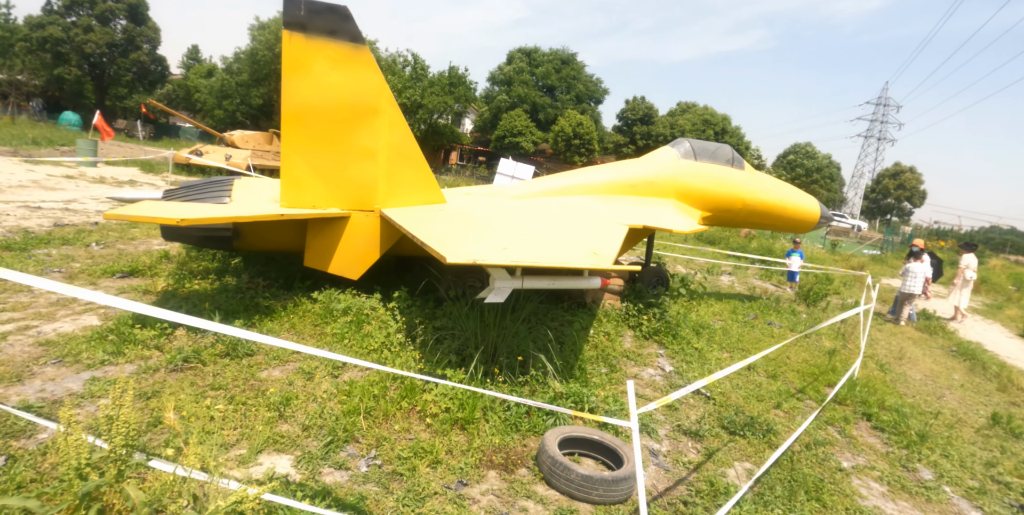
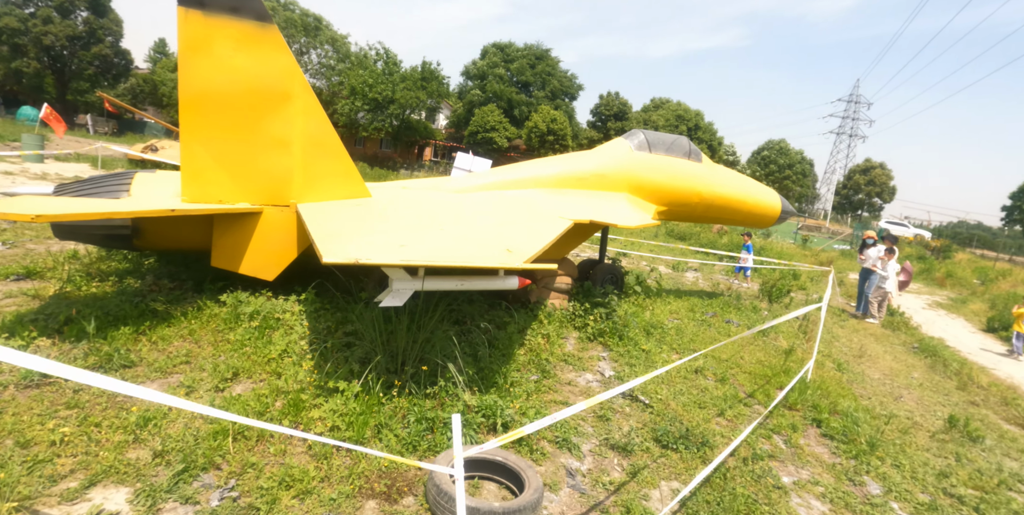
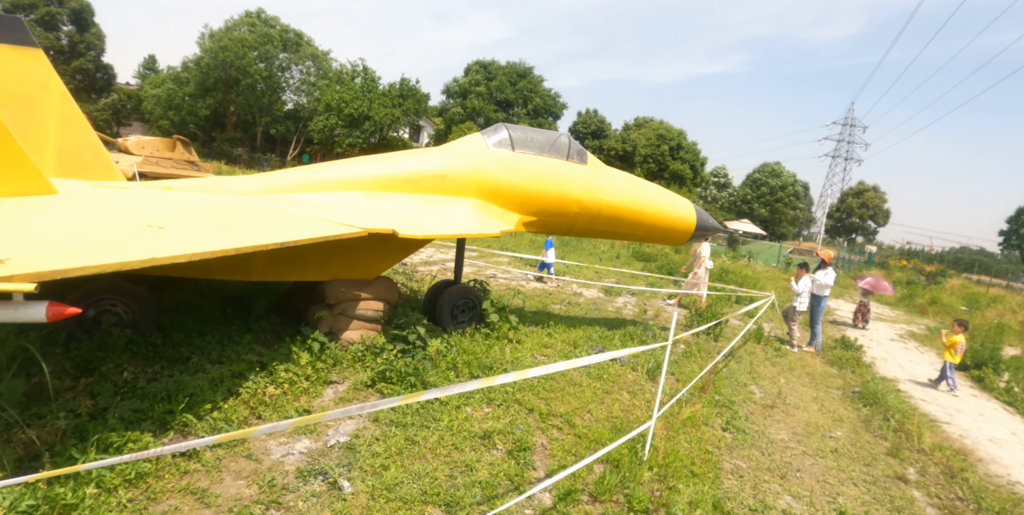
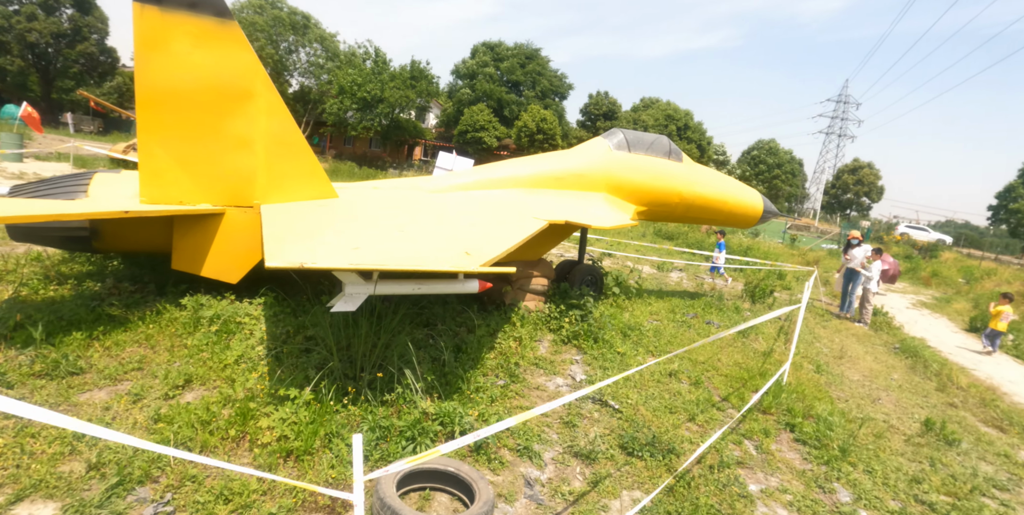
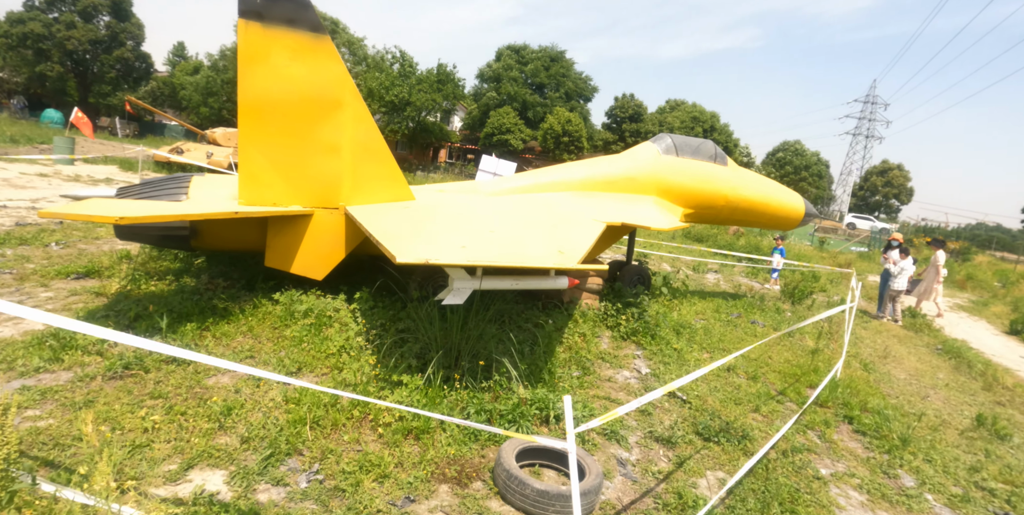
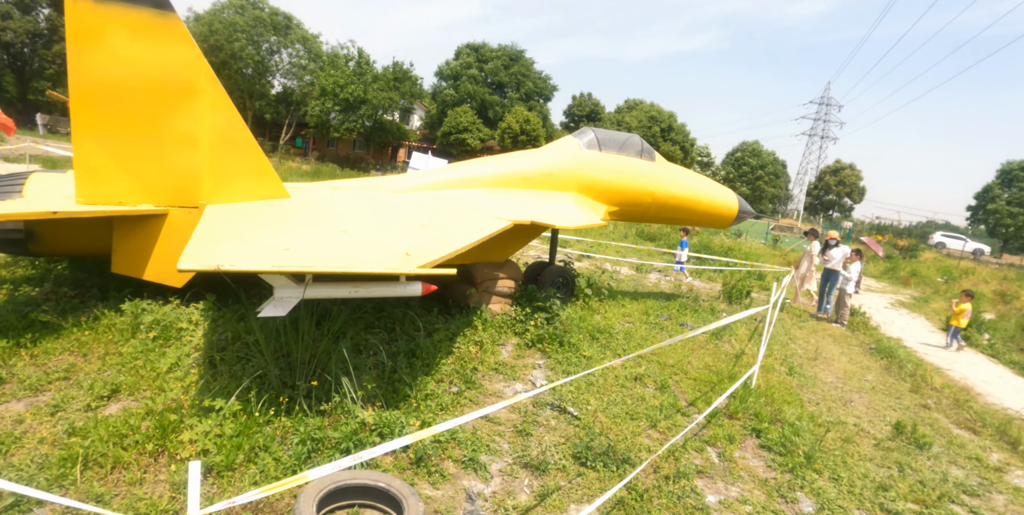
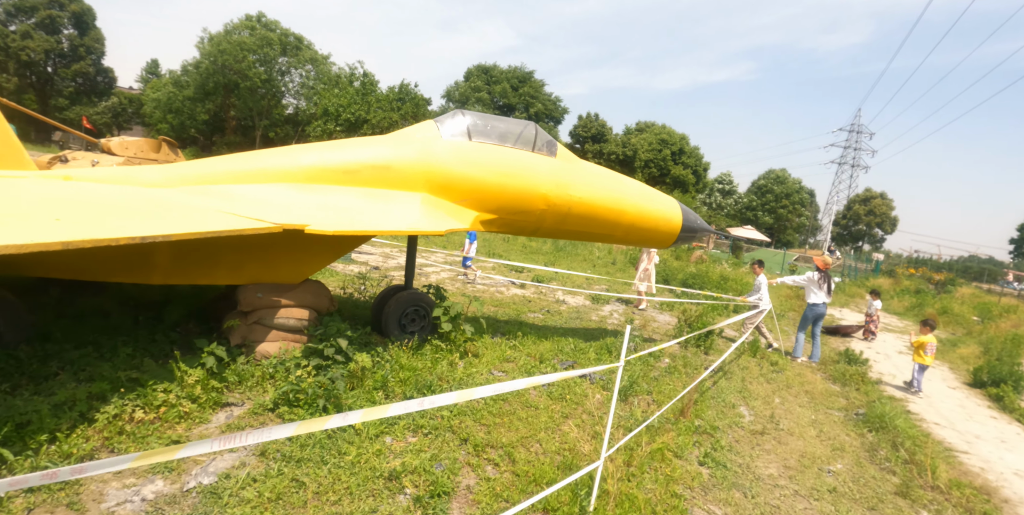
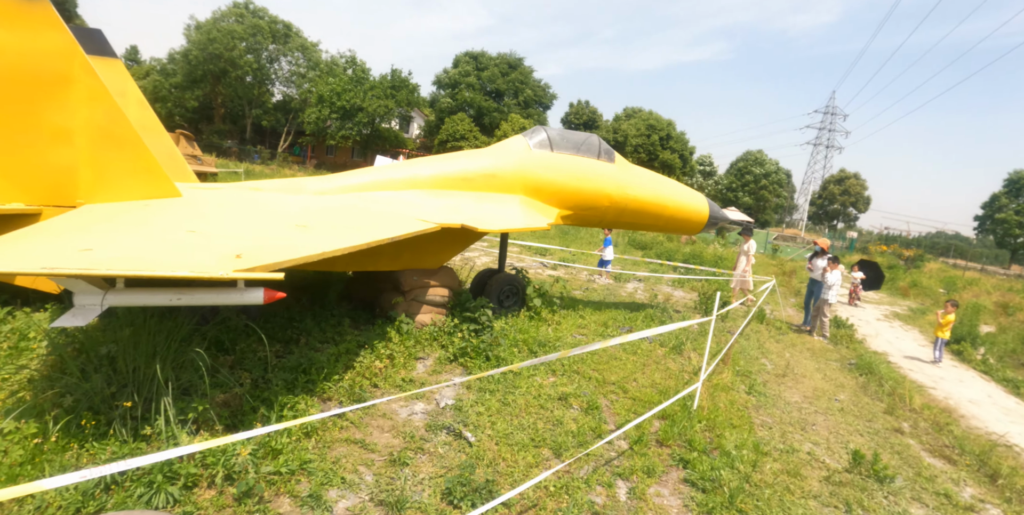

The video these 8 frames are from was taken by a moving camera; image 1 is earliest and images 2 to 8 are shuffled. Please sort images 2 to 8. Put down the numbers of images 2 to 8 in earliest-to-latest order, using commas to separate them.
5, 2, 4, 6, 8, 3, 7
